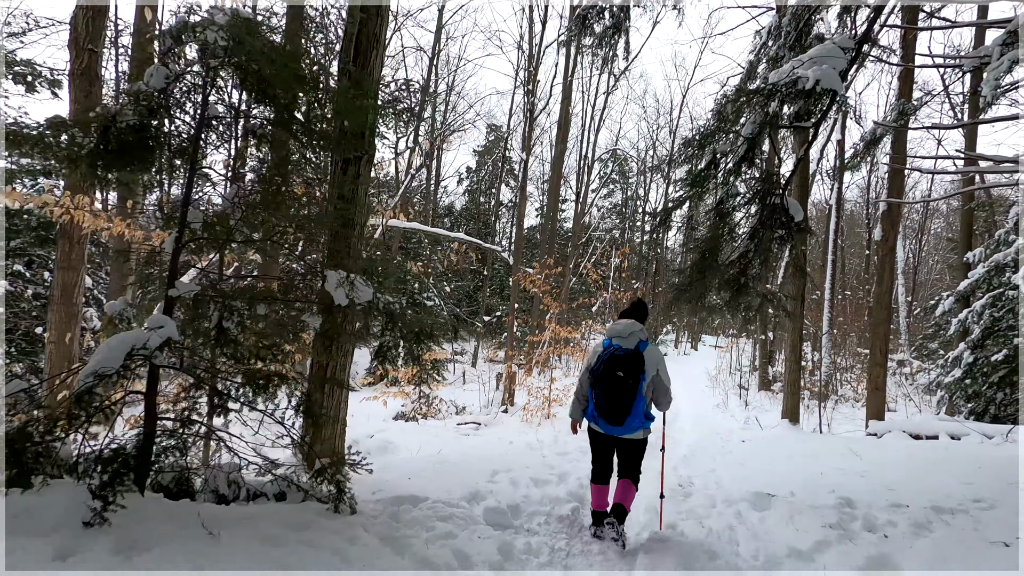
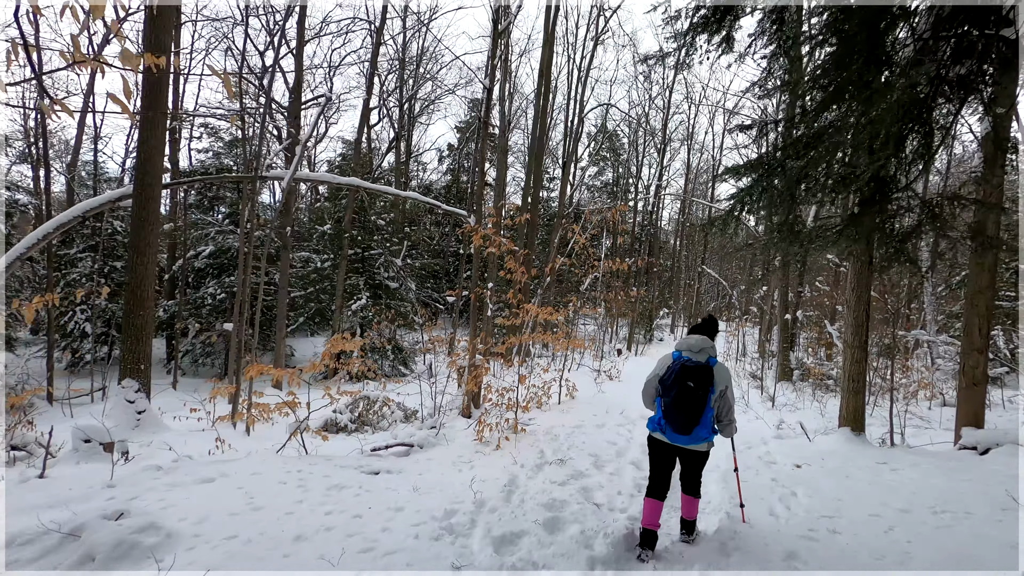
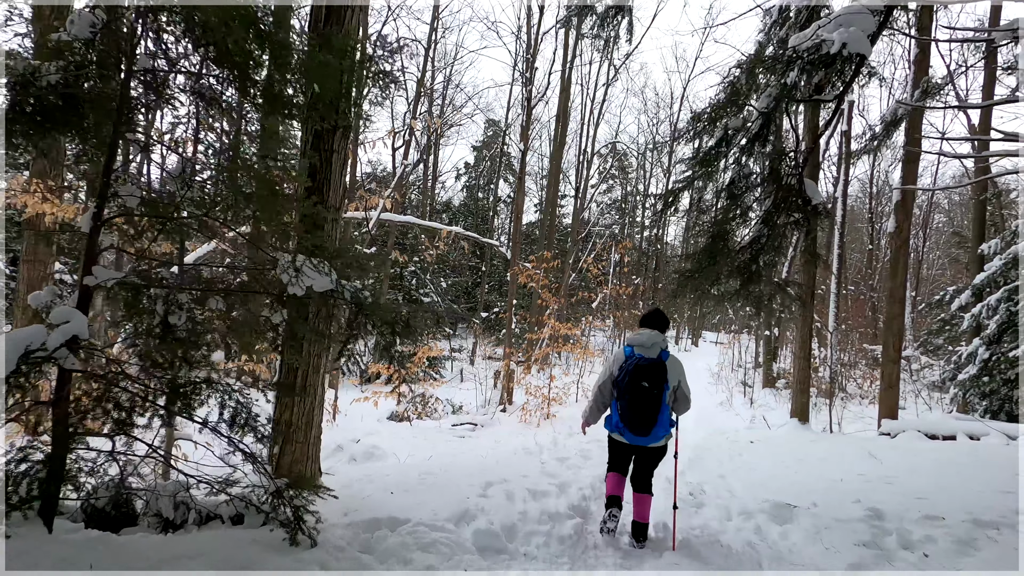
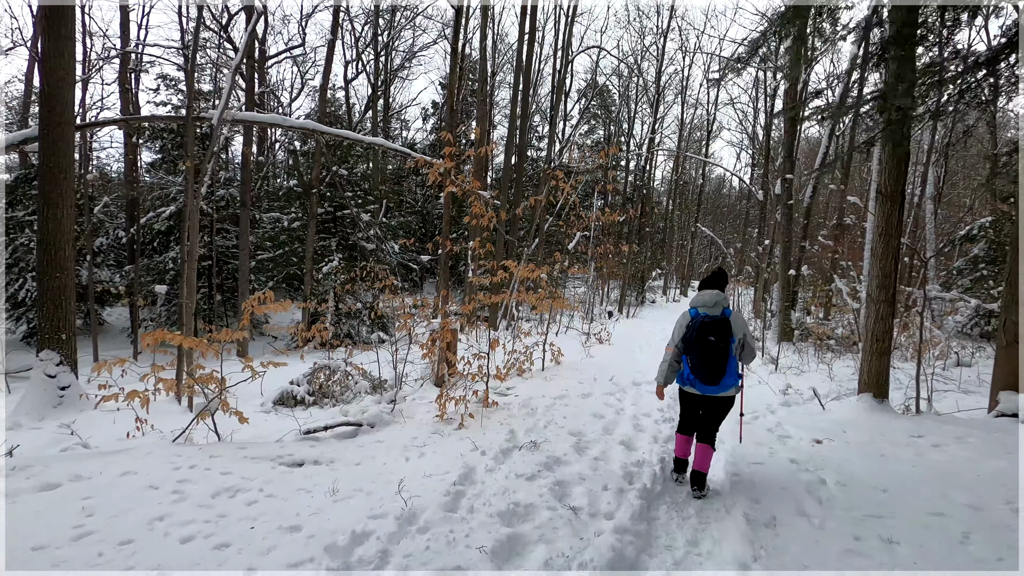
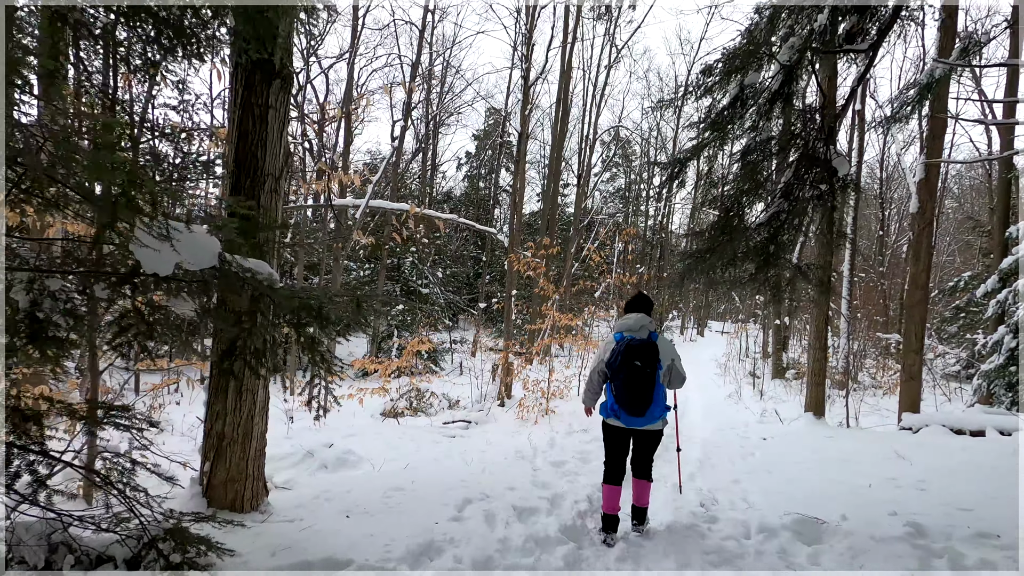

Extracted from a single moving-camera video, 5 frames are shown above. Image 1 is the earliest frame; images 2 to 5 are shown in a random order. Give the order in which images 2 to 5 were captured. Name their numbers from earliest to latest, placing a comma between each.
3, 5, 2, 4
